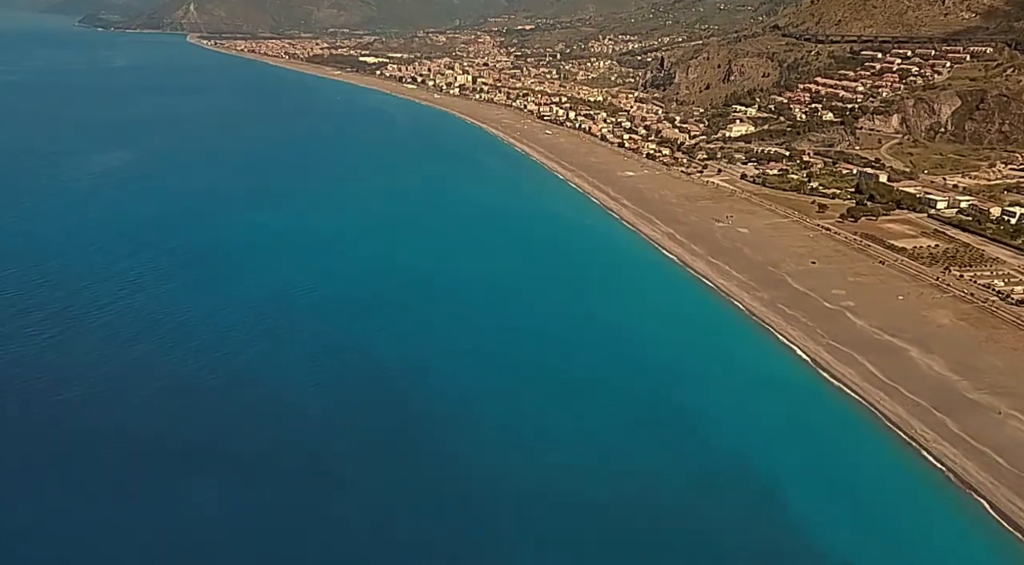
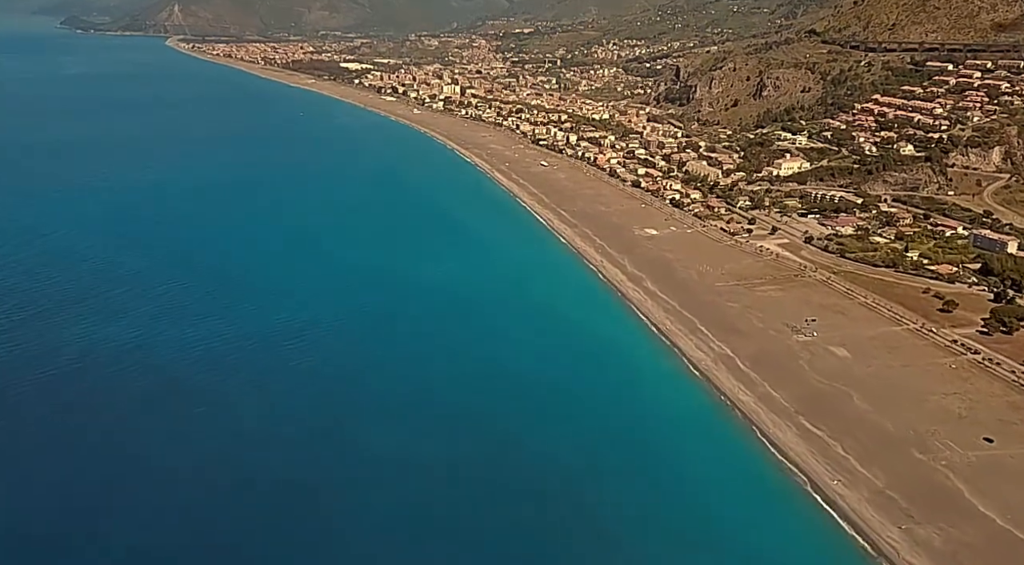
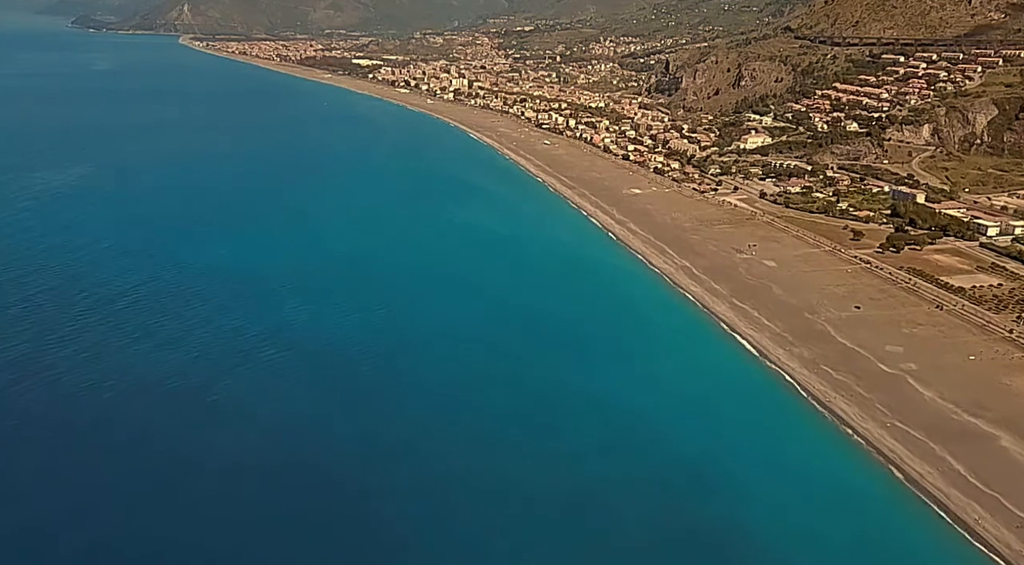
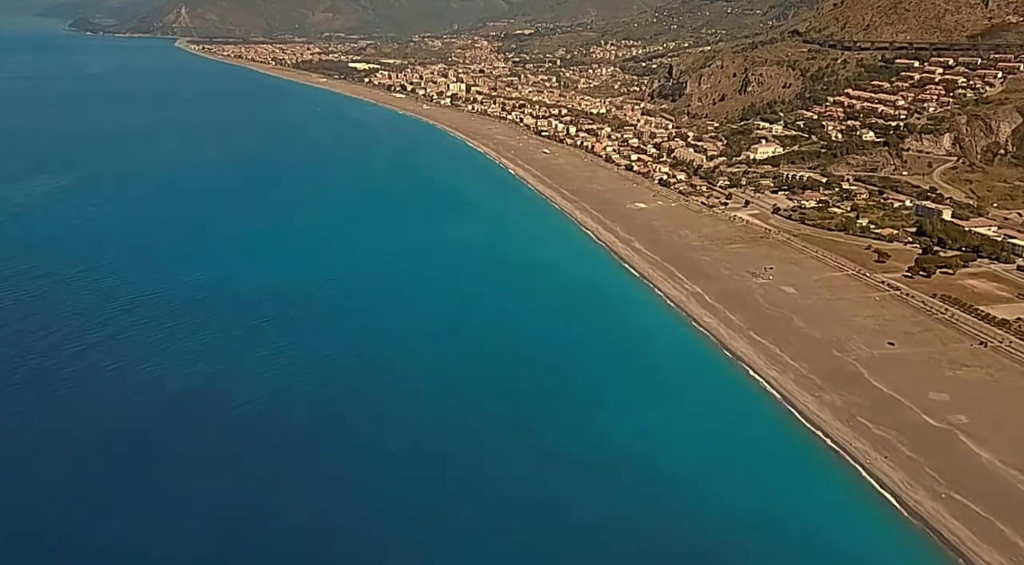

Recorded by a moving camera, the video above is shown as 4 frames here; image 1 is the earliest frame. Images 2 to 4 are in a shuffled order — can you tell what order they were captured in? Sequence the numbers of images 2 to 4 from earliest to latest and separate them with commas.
3, 4, 2
